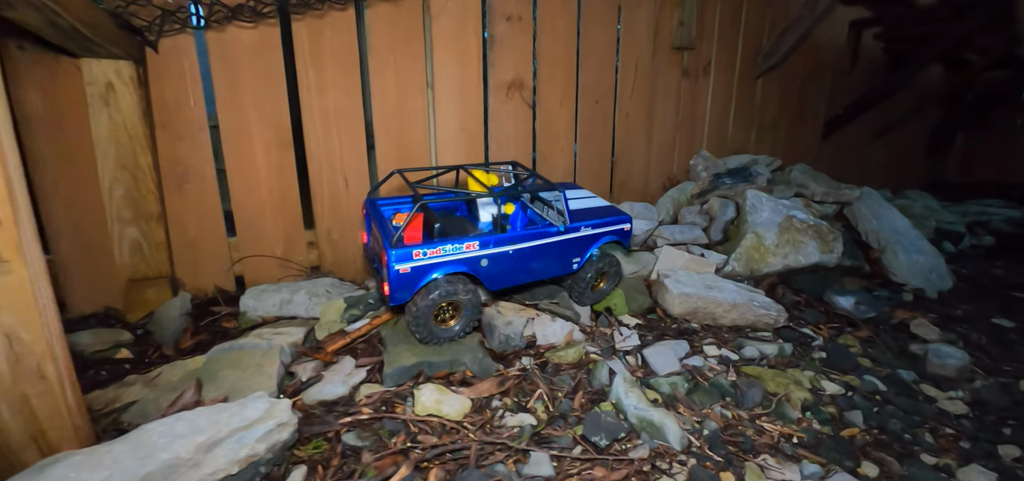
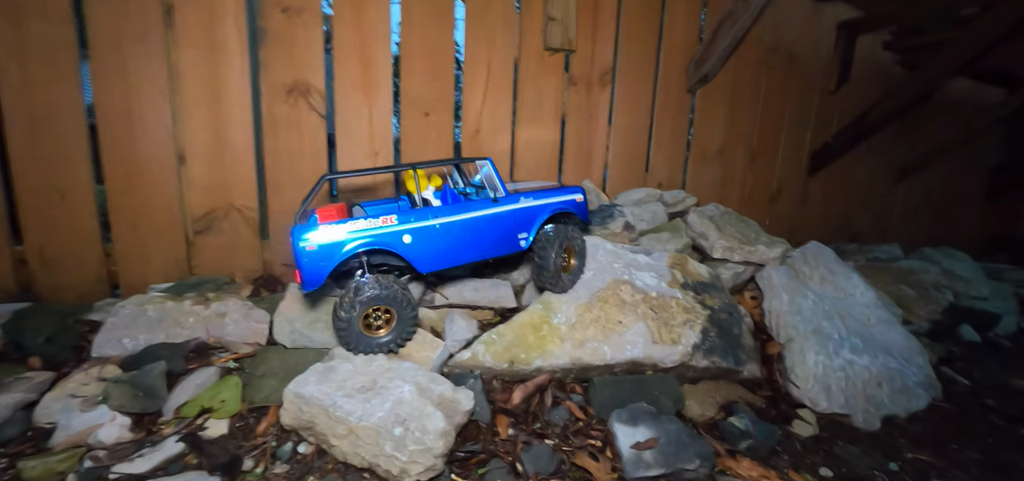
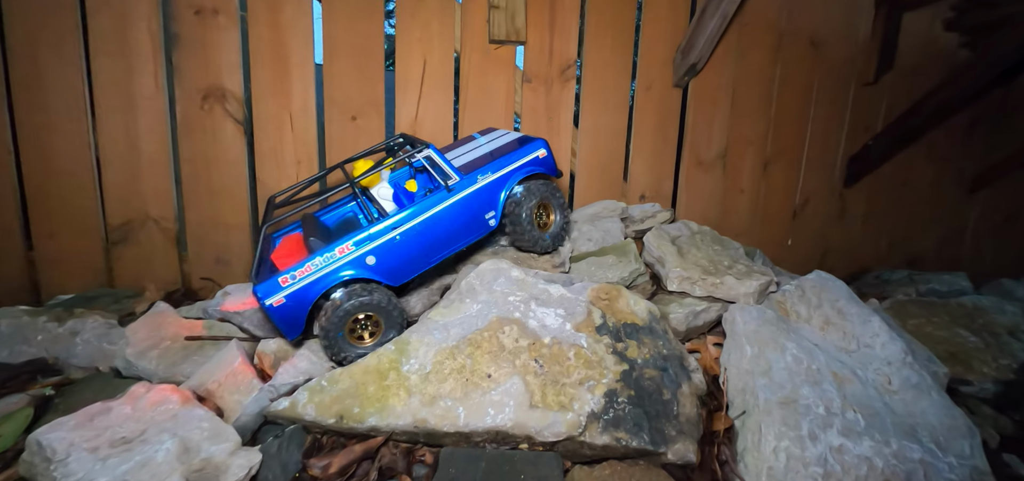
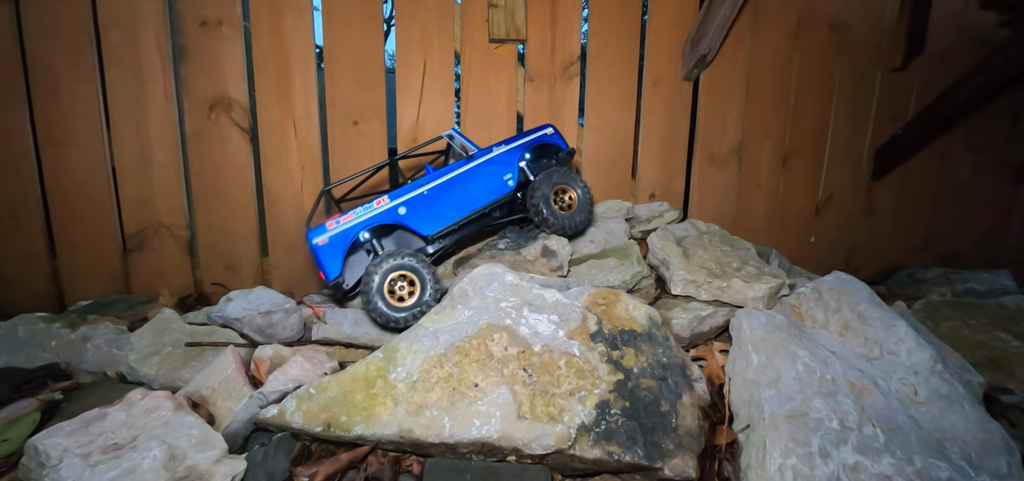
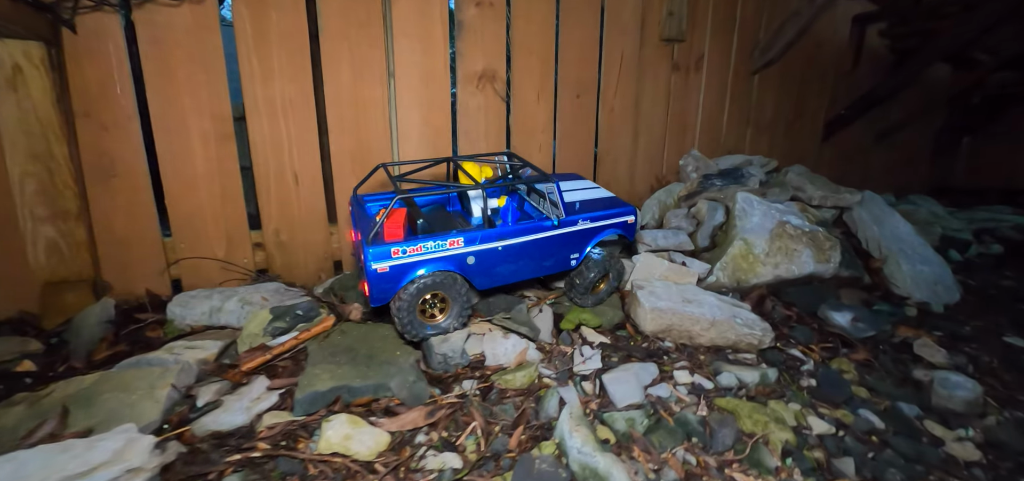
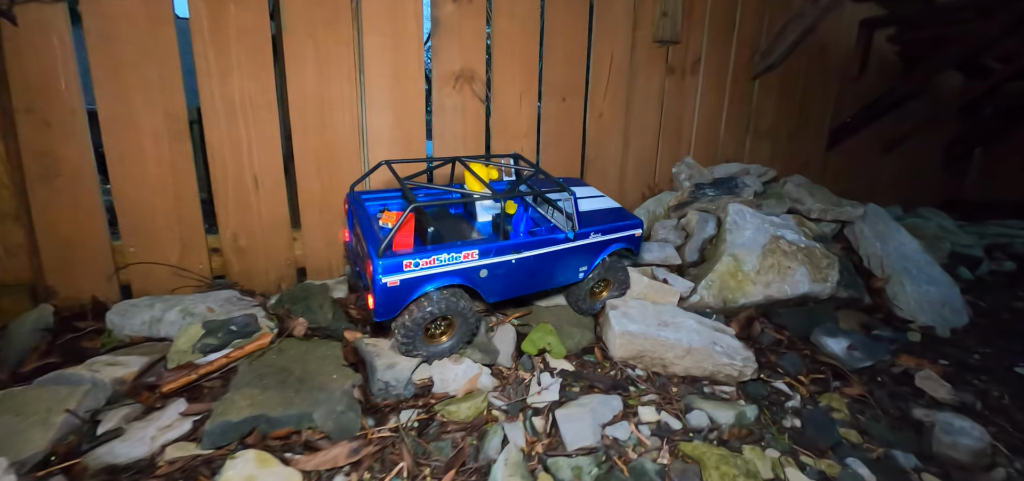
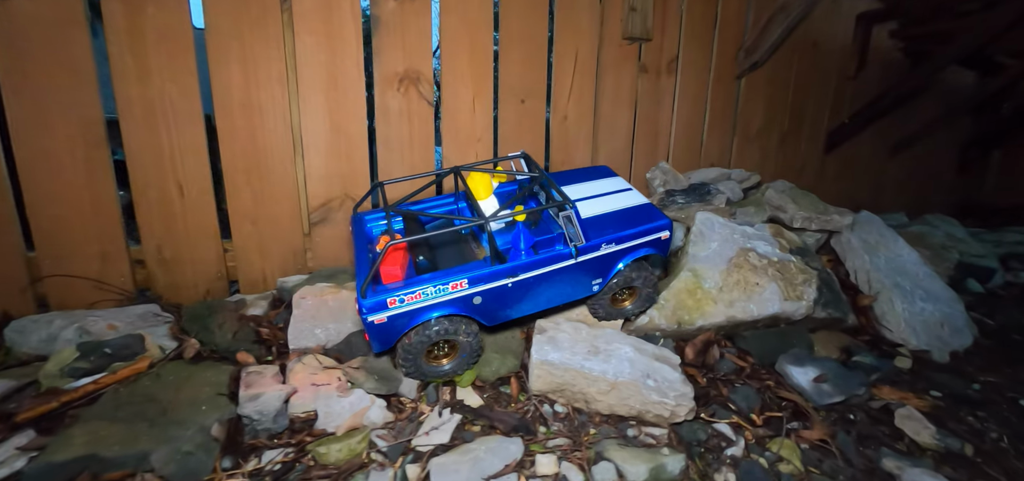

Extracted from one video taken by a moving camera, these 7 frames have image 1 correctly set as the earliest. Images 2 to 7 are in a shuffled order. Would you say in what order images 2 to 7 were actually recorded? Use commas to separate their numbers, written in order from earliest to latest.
5, 6, 7, 2, 3, 4
